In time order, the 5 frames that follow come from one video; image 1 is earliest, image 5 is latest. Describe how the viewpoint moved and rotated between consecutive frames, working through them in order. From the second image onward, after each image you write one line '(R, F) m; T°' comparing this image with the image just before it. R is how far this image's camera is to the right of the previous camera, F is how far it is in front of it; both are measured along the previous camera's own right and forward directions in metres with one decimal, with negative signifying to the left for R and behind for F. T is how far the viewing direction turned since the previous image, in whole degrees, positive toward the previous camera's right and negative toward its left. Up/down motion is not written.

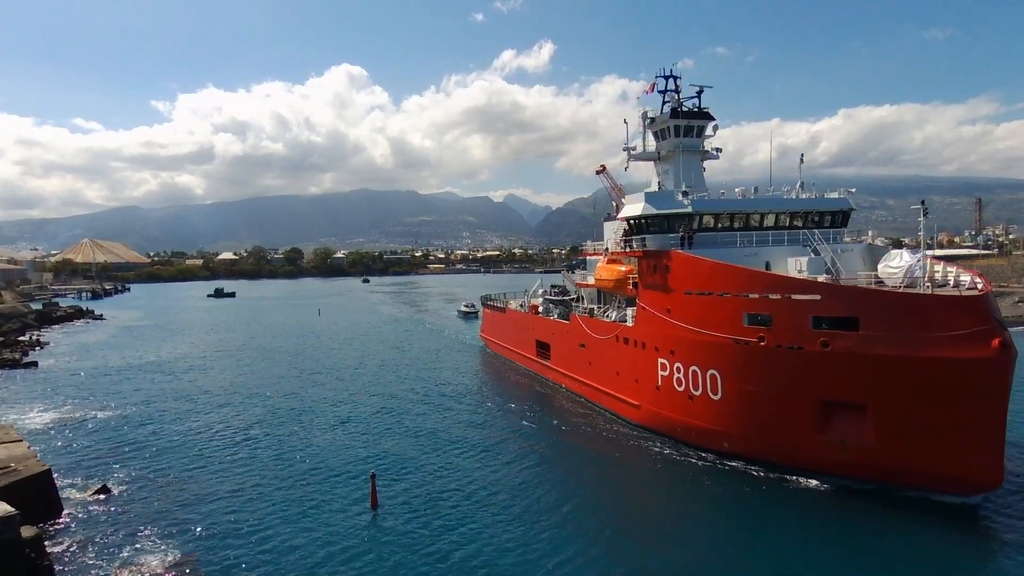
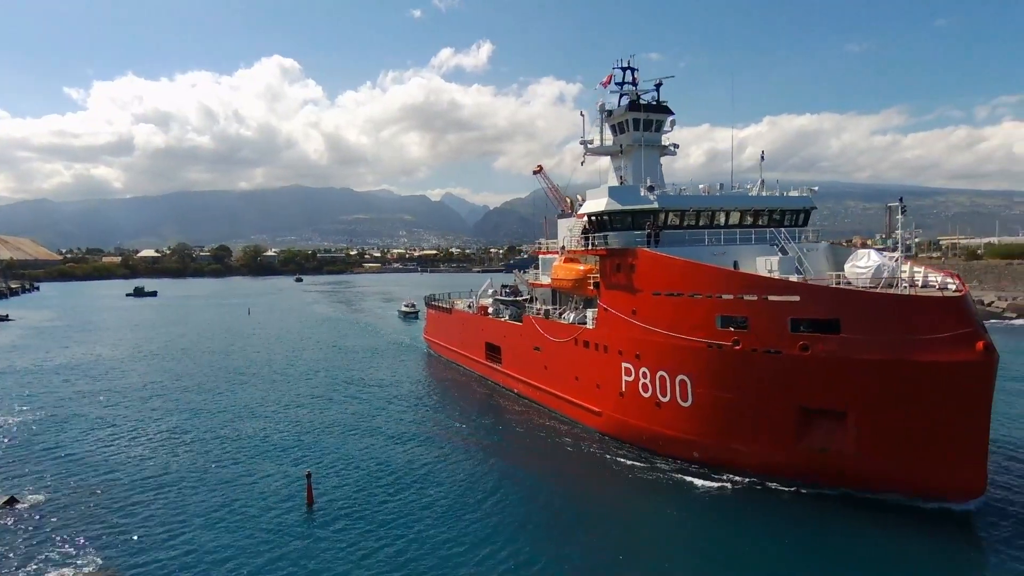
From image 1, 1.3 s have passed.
(-0.3, +1.0) m; +6°
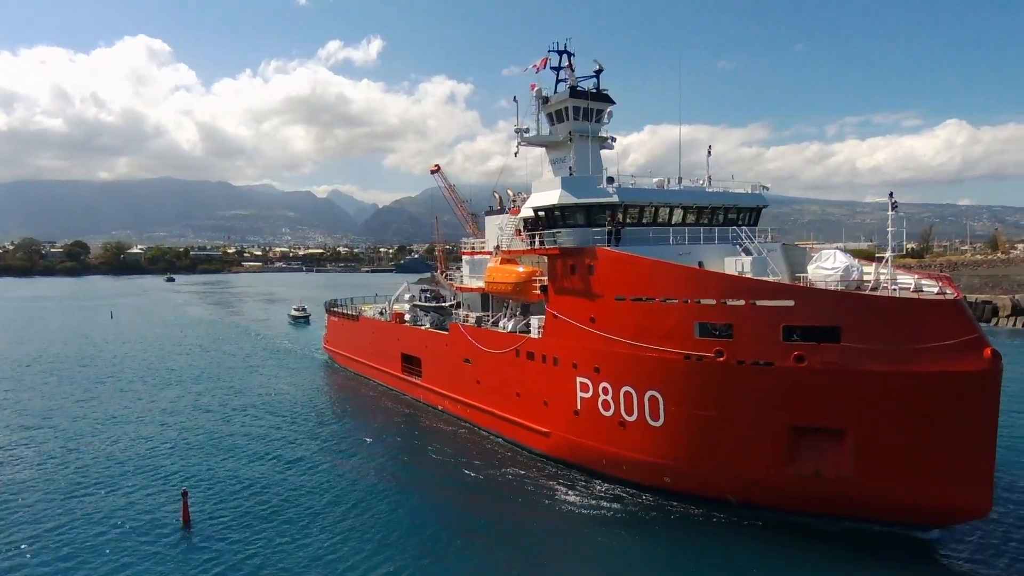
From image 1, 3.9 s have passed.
(-0.8, +1.8) m; +10°
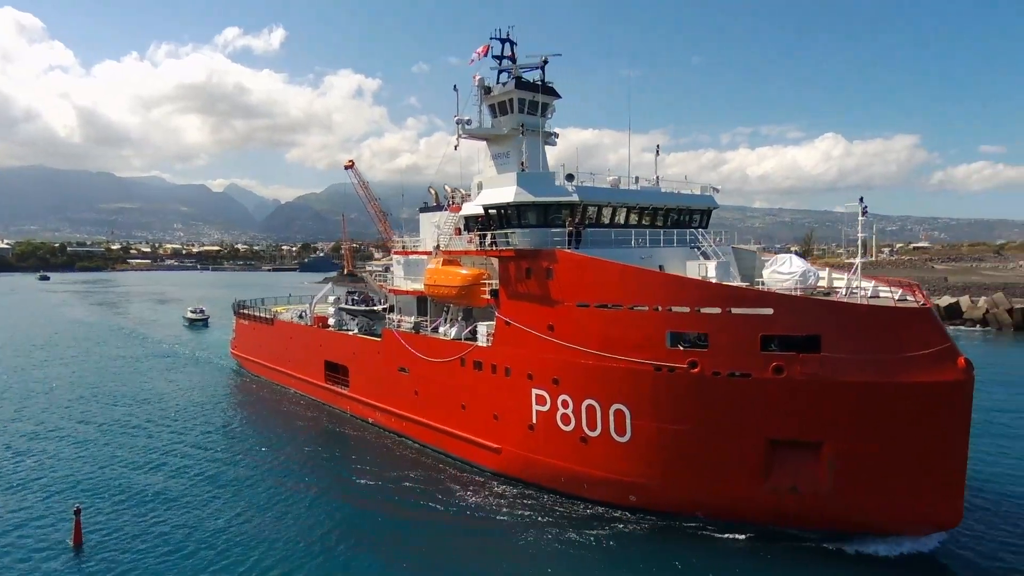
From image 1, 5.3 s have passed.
(-0.7, +1.0) m; +8°
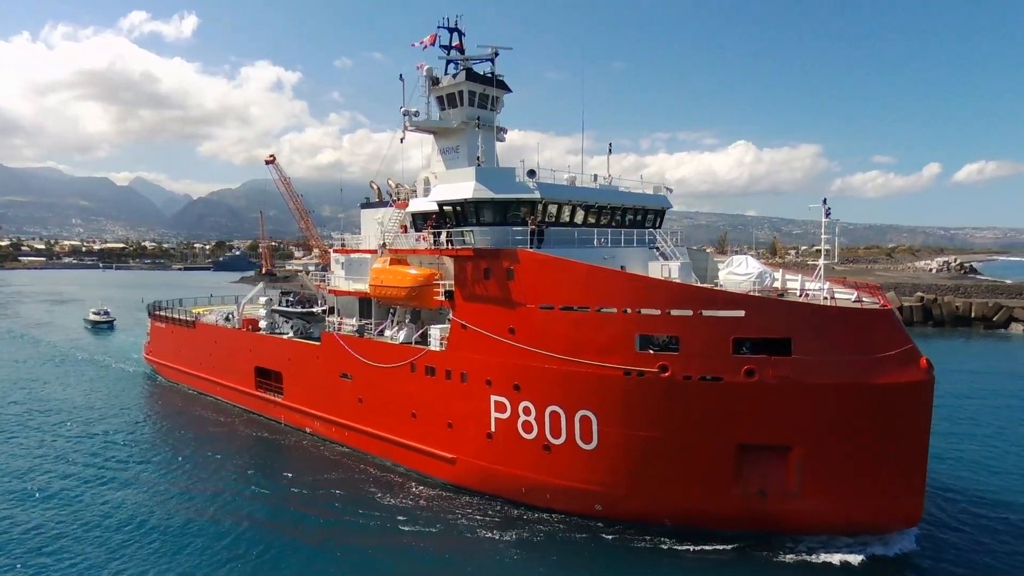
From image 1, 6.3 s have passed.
(-0.5, +0.5) m; +7°
